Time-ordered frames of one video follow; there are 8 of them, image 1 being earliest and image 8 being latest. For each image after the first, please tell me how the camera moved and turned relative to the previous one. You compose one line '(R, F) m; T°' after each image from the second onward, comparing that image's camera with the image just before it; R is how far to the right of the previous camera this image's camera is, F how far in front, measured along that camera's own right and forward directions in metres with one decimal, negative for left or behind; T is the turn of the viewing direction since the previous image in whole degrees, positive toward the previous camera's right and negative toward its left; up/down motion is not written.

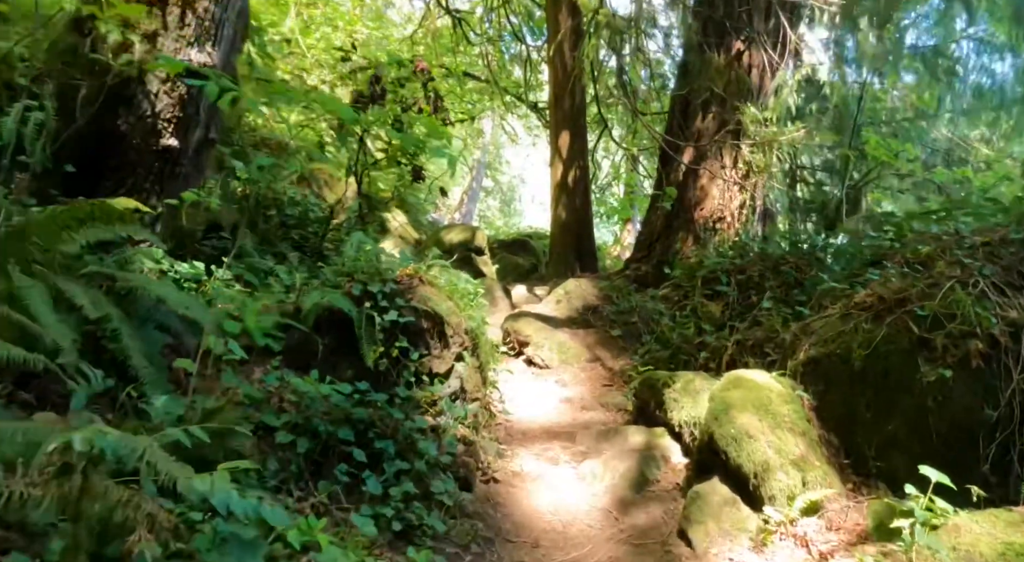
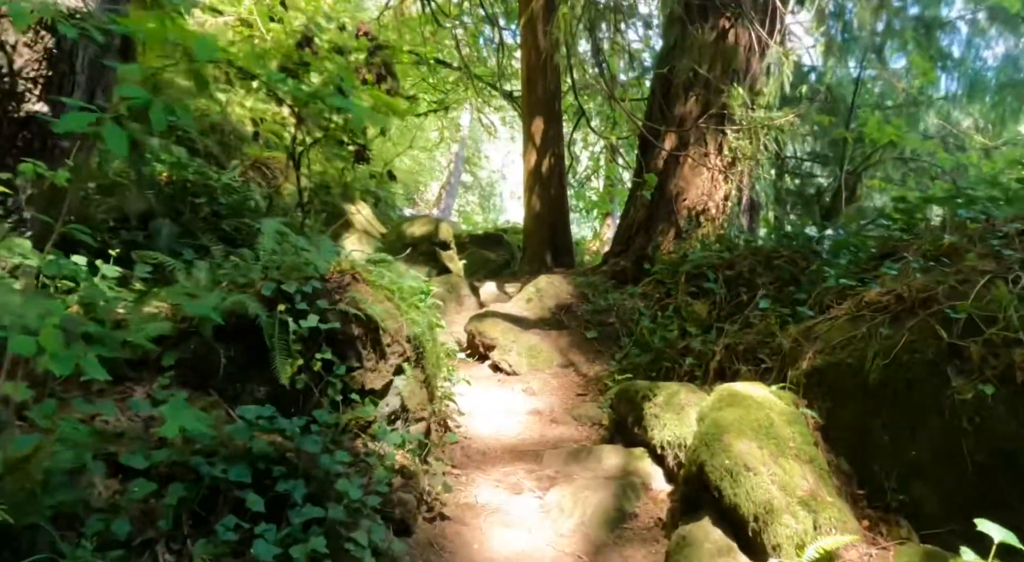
(+0.2, +0.8) m; +2°
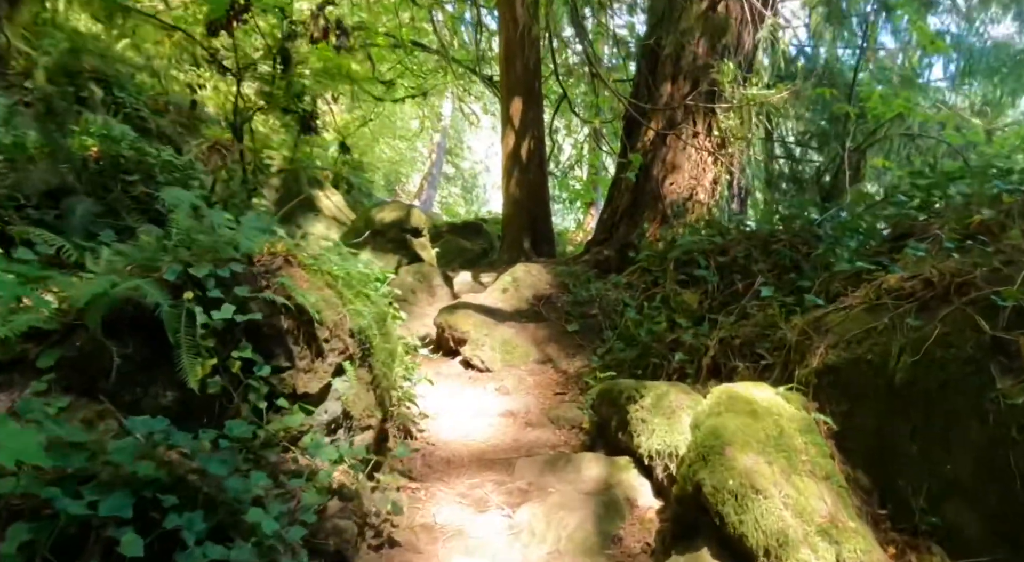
(+0.1, +0.6) m; +1°
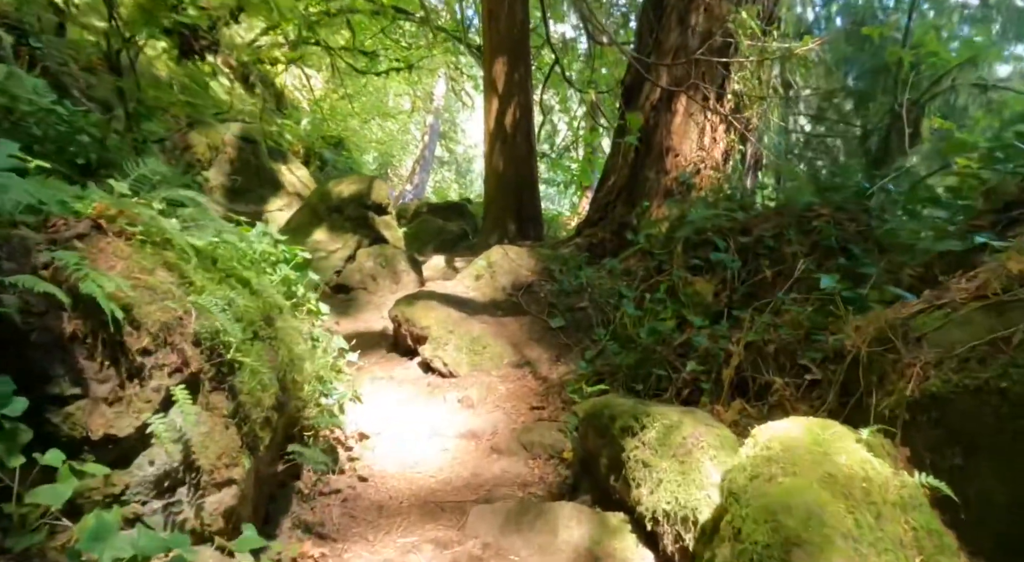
(+0.2, +1.2) m; 0°
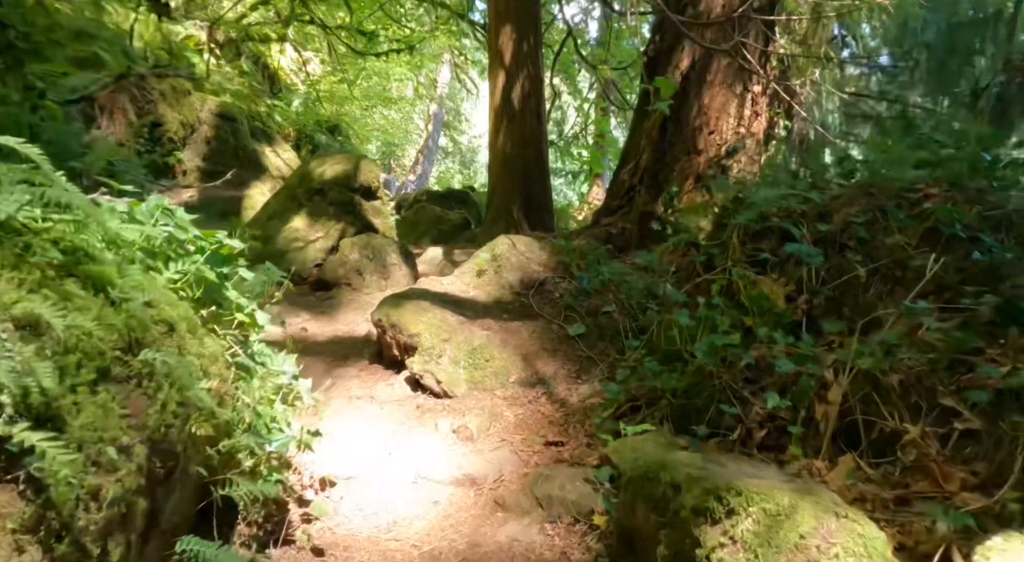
(0.0, +1.0) m; 0°
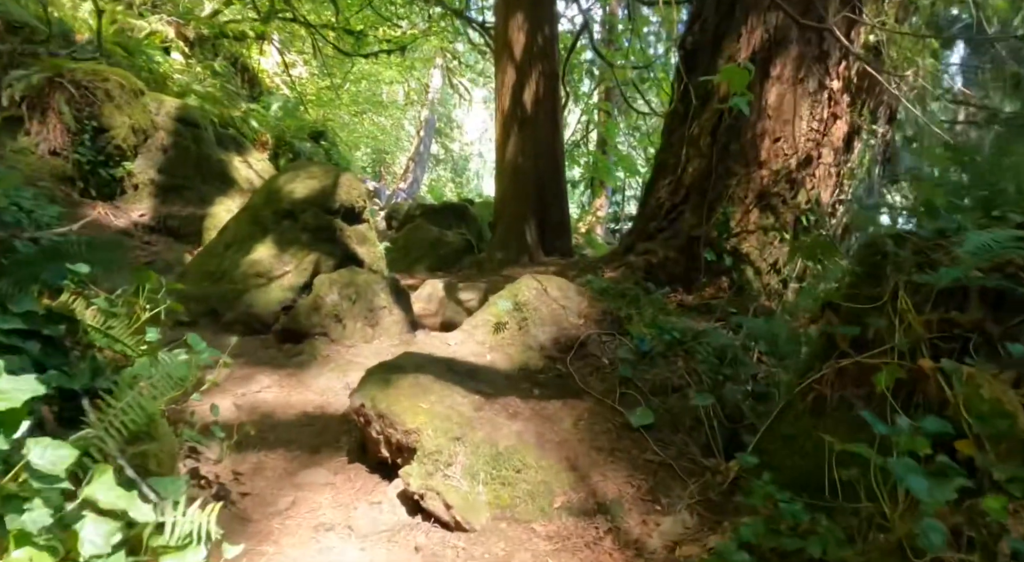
(-0.2, +1.3) m; +1°
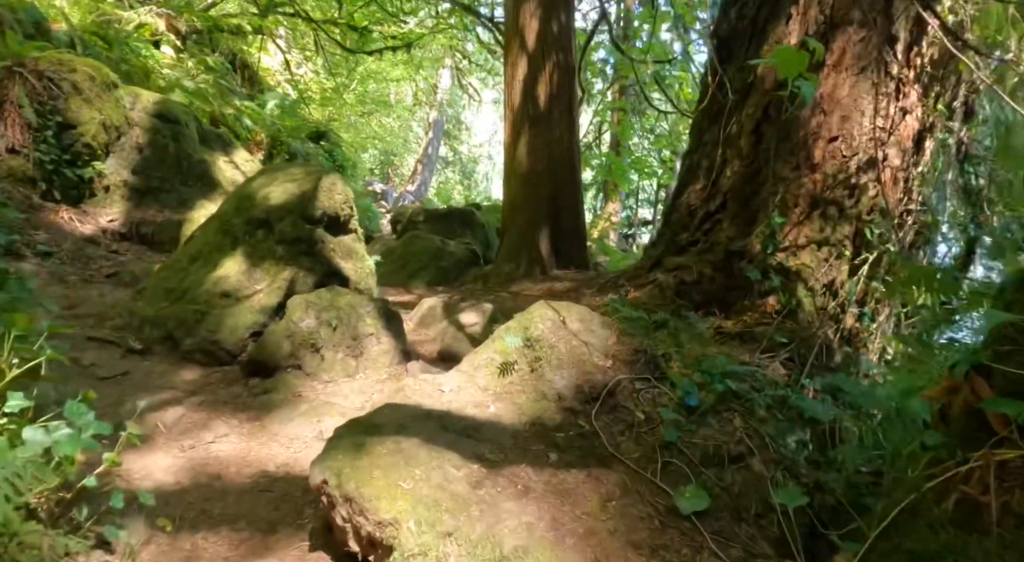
(0.0, +0.8) m; -1°
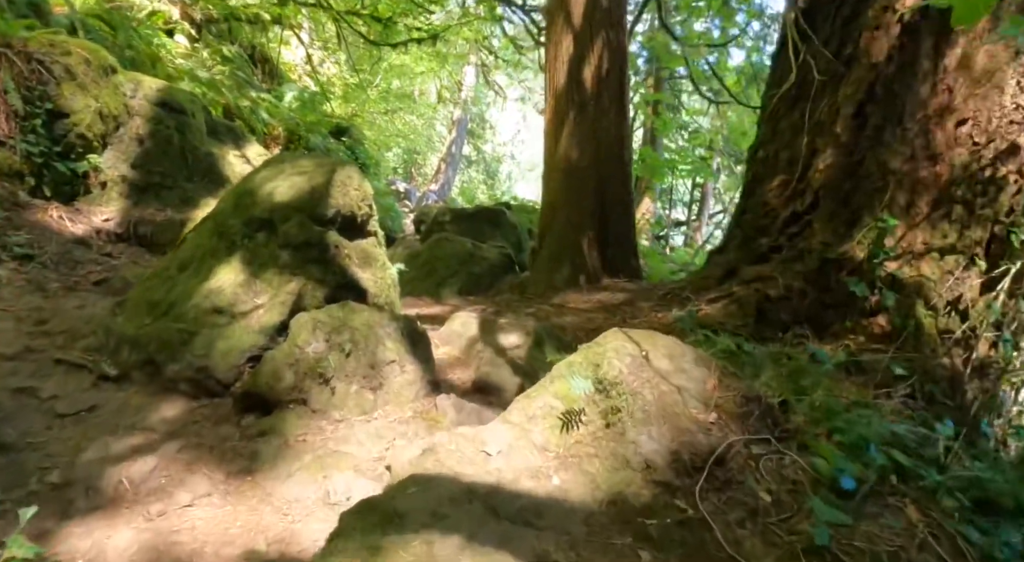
(-0.2, +0.8) m; -2°
